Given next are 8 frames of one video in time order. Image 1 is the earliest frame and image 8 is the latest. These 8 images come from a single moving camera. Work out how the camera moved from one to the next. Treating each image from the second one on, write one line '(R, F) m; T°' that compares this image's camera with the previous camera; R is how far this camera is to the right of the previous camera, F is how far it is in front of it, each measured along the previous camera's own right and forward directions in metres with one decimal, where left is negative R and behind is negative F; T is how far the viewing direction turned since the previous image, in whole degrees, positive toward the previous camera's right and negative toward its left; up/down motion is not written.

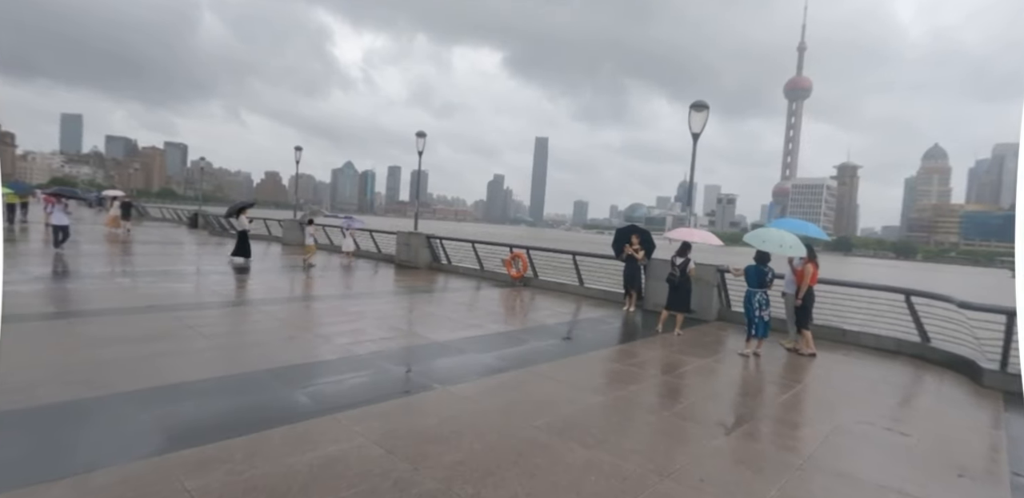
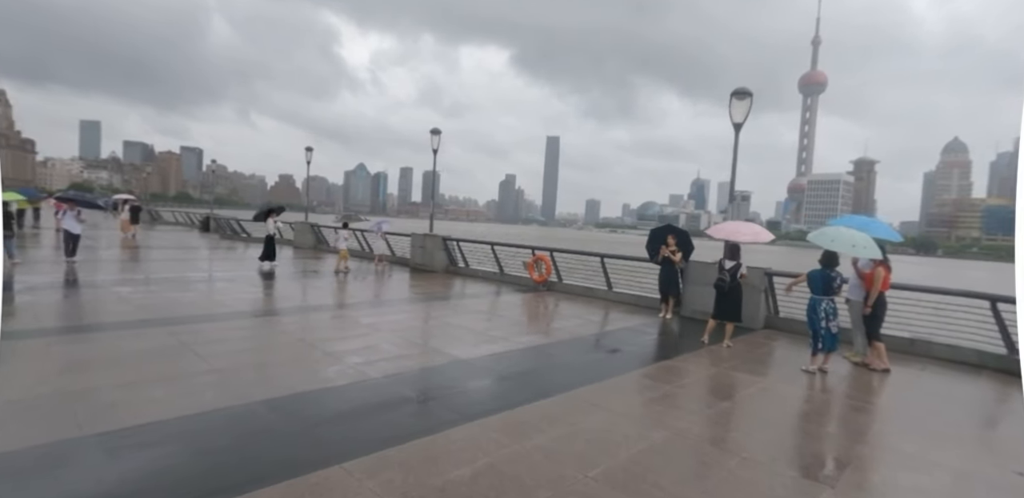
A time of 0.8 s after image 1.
(-0.3, +0.9) m; -1°
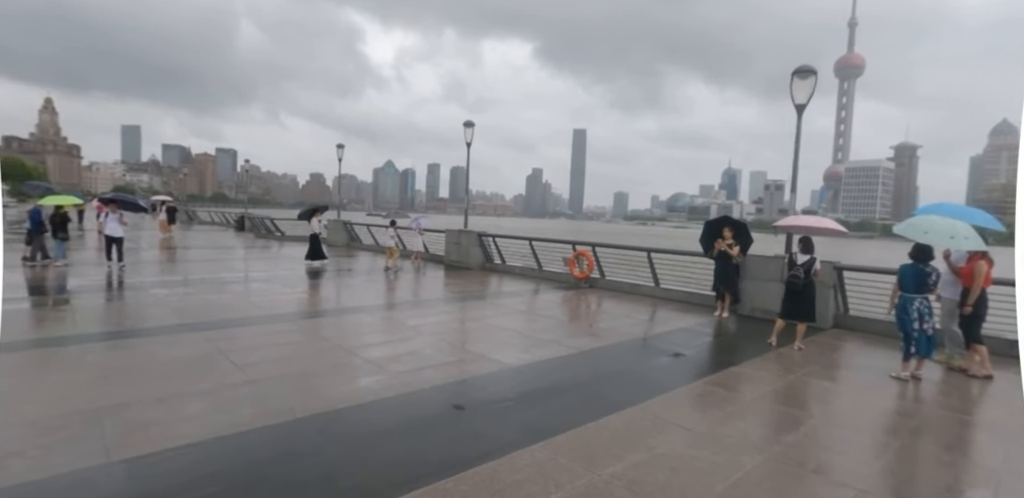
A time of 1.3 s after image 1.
(-0.3, +0.5) m; -3°
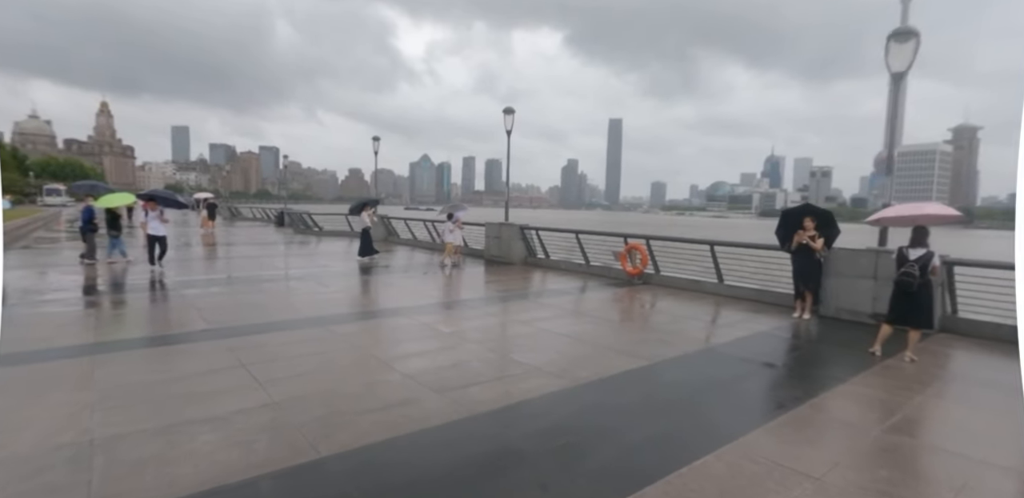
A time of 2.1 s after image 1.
(-0.2, +0.9) m; -4°
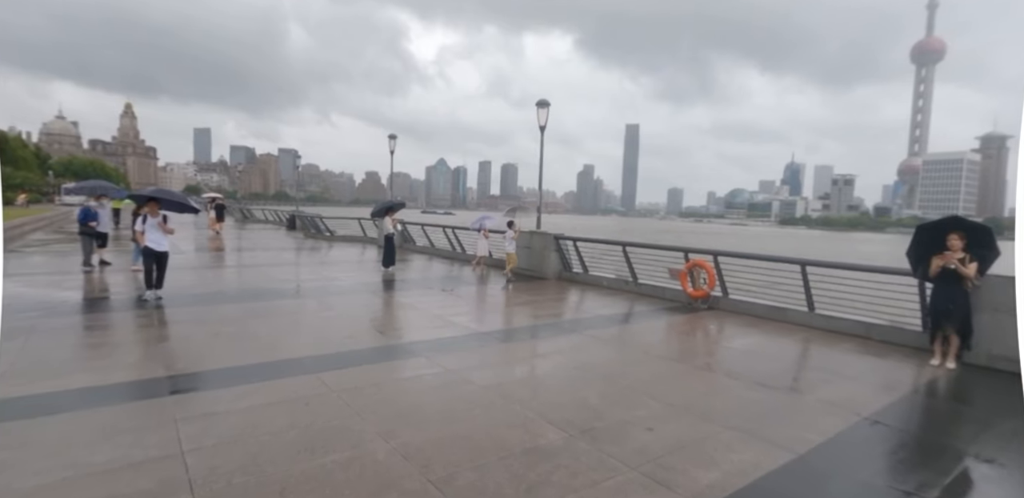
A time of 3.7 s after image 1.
(-0.5, +1.9) m; -2°
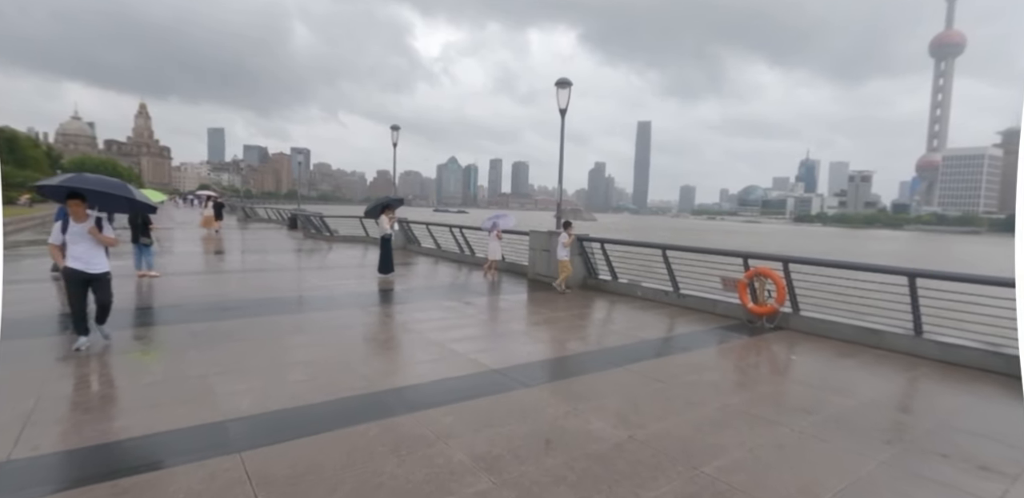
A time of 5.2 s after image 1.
(-0.1, +1.8) m; -1°
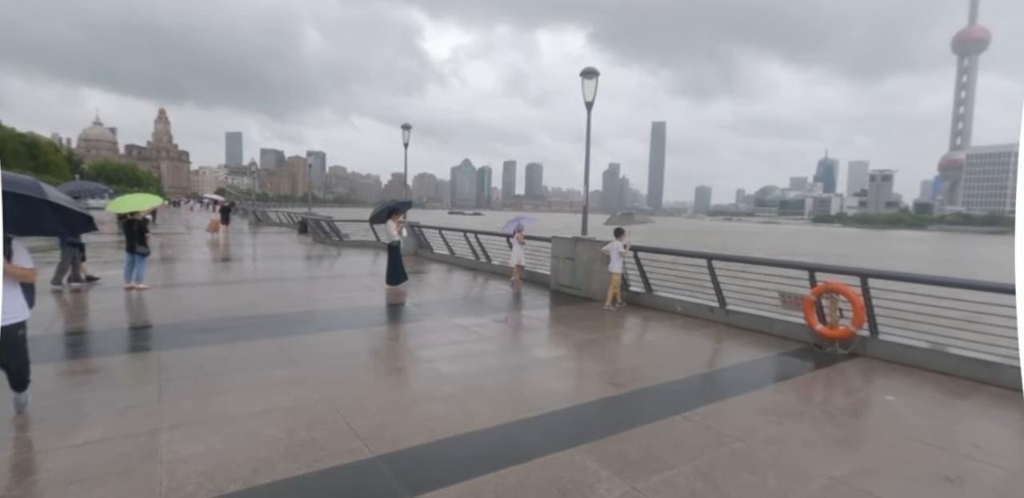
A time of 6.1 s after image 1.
(-0.1, +1.1) m; -2°
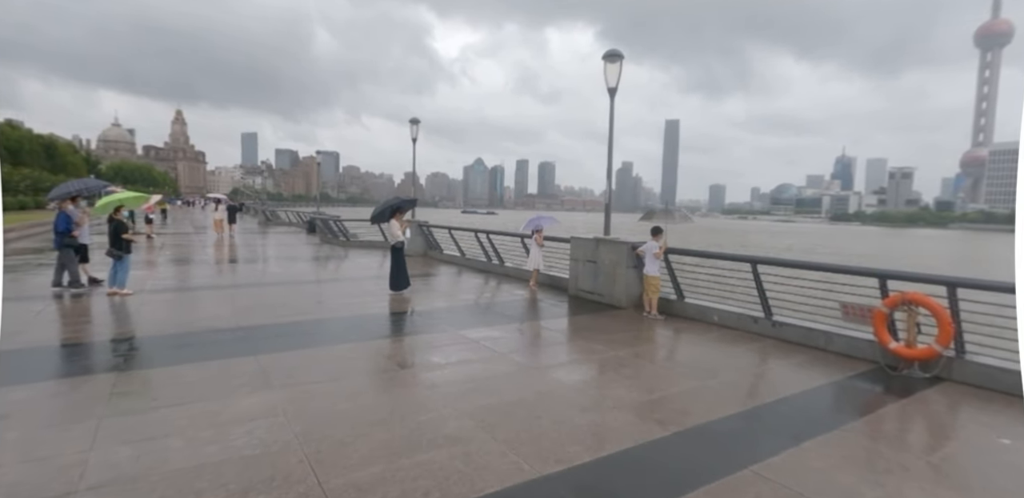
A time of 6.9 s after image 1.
(0.0, +0.9) m; -1°
